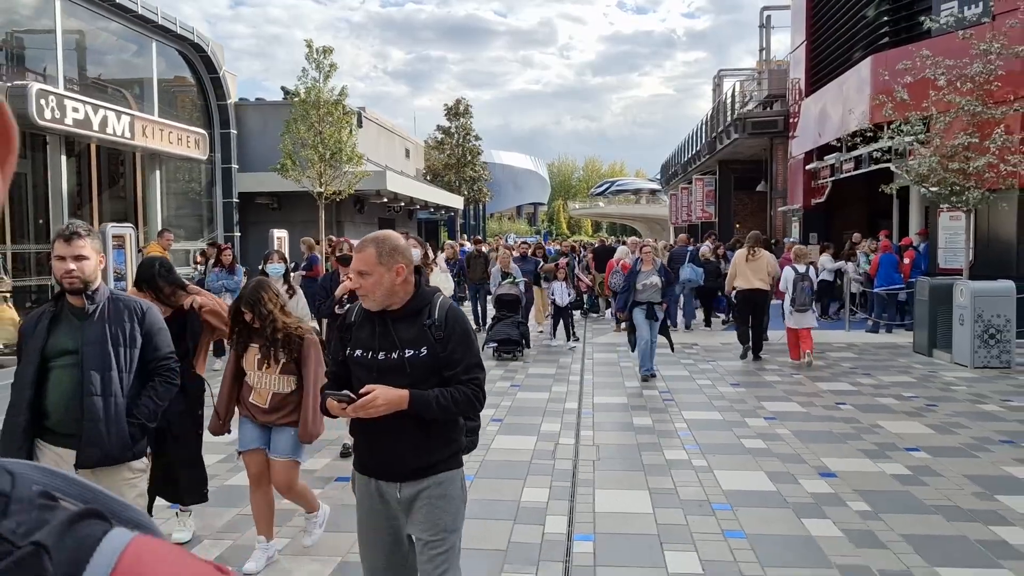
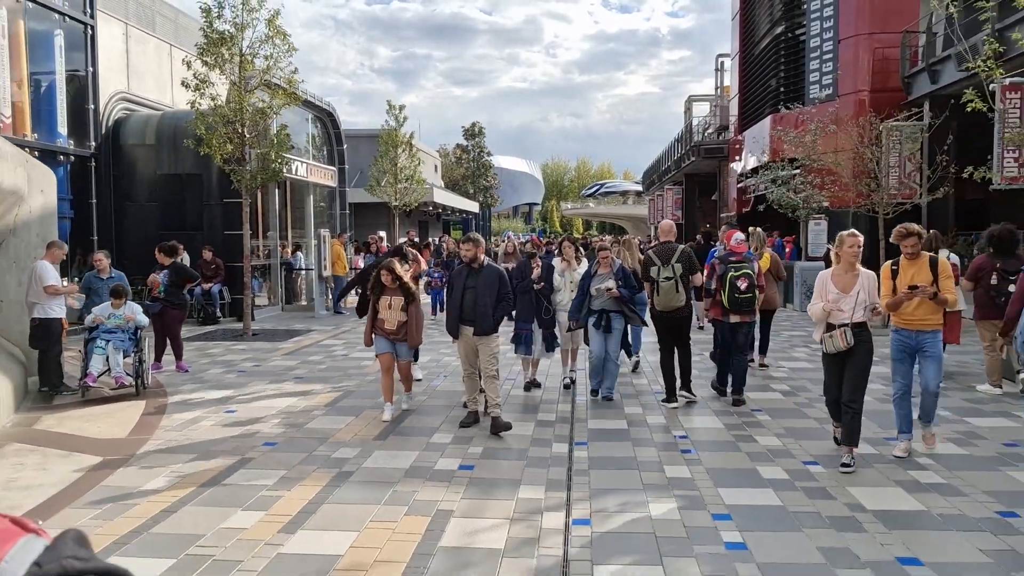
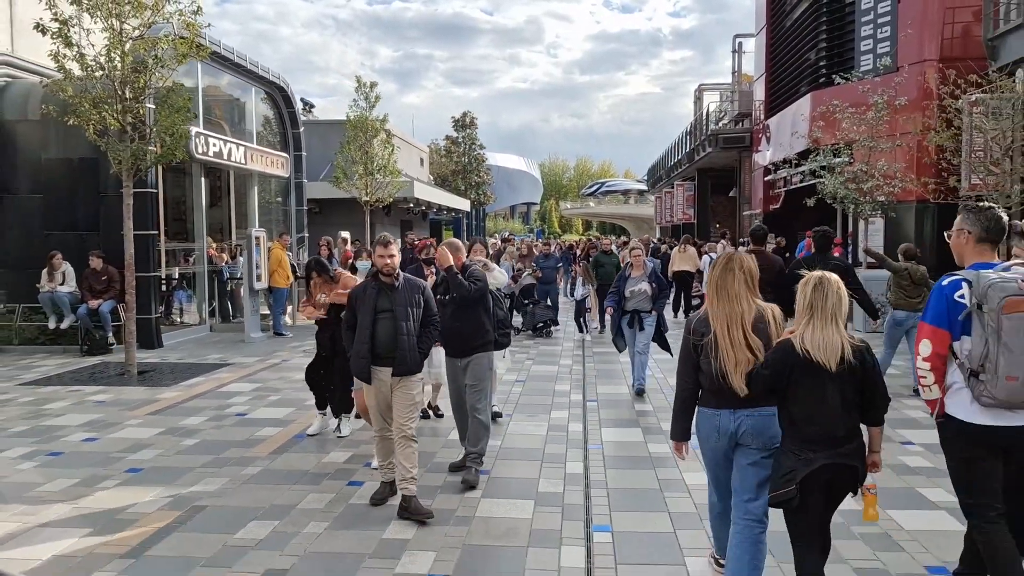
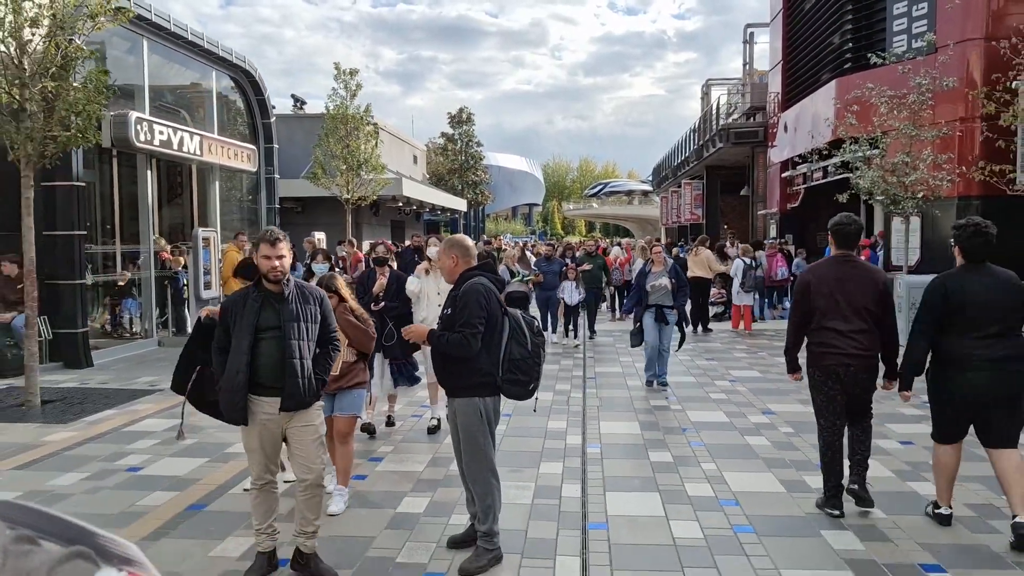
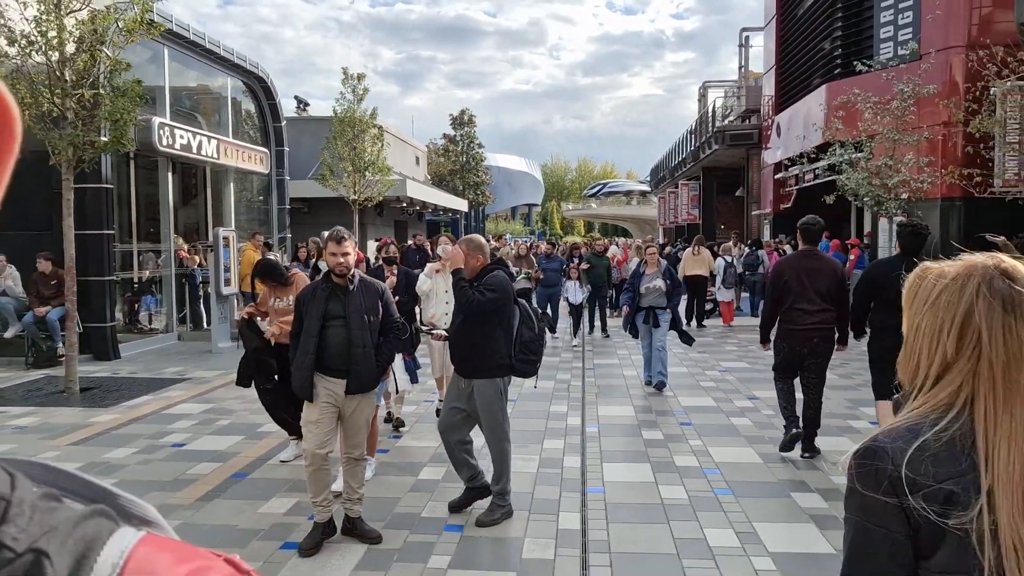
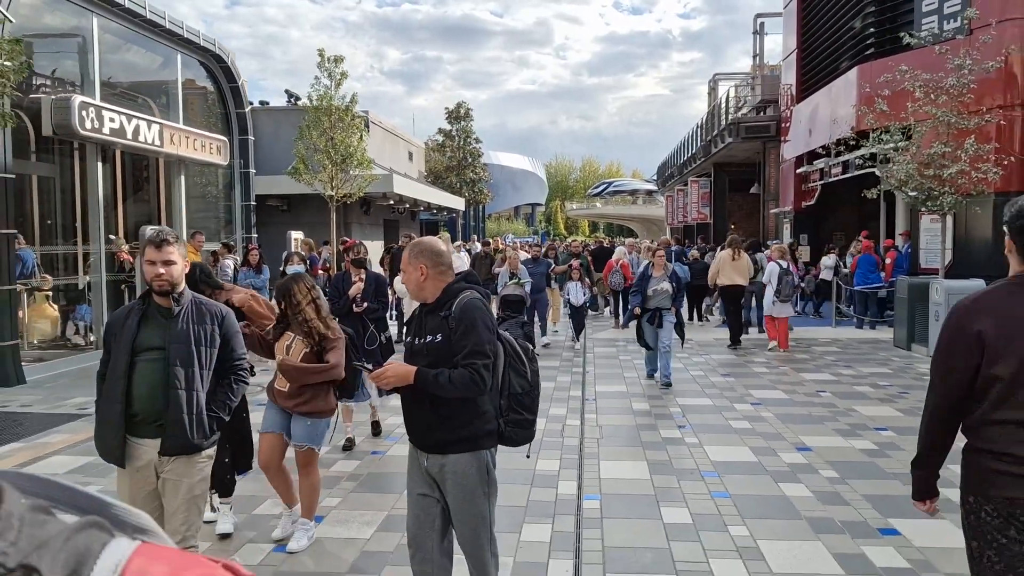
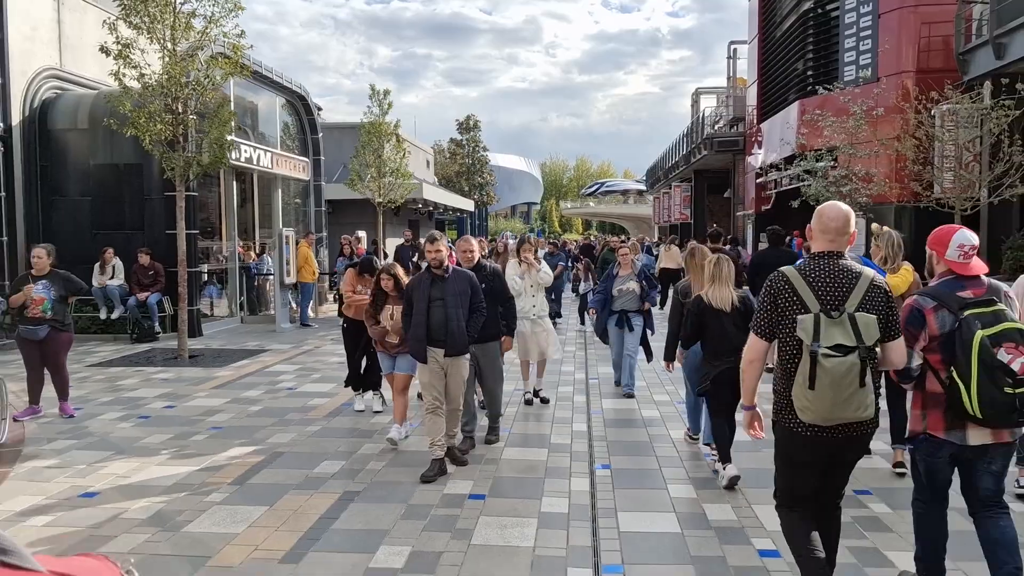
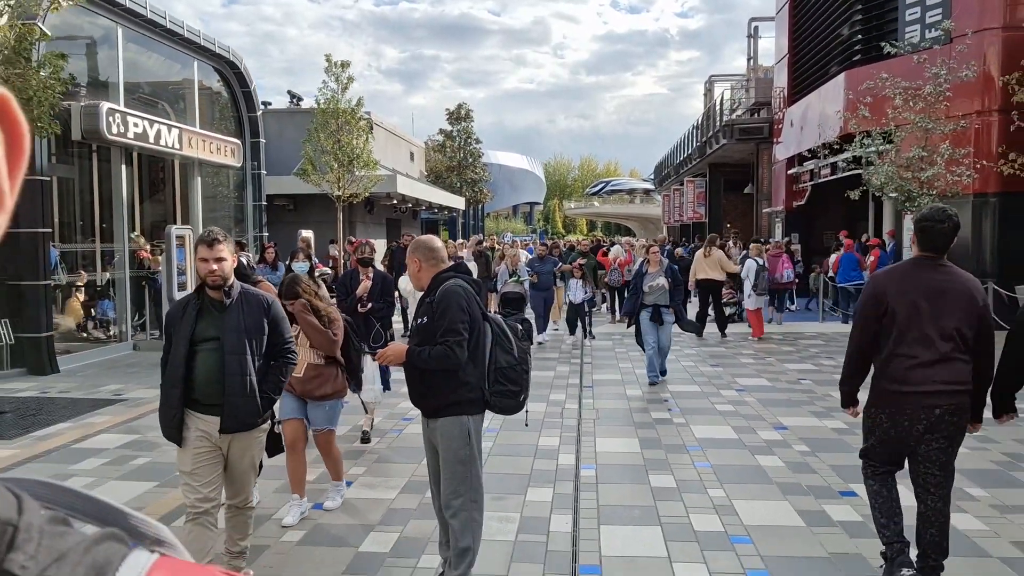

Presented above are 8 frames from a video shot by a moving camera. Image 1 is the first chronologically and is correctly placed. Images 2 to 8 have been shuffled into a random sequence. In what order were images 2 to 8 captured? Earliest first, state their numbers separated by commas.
6, 8, 4, 5, 3, 7, 2
